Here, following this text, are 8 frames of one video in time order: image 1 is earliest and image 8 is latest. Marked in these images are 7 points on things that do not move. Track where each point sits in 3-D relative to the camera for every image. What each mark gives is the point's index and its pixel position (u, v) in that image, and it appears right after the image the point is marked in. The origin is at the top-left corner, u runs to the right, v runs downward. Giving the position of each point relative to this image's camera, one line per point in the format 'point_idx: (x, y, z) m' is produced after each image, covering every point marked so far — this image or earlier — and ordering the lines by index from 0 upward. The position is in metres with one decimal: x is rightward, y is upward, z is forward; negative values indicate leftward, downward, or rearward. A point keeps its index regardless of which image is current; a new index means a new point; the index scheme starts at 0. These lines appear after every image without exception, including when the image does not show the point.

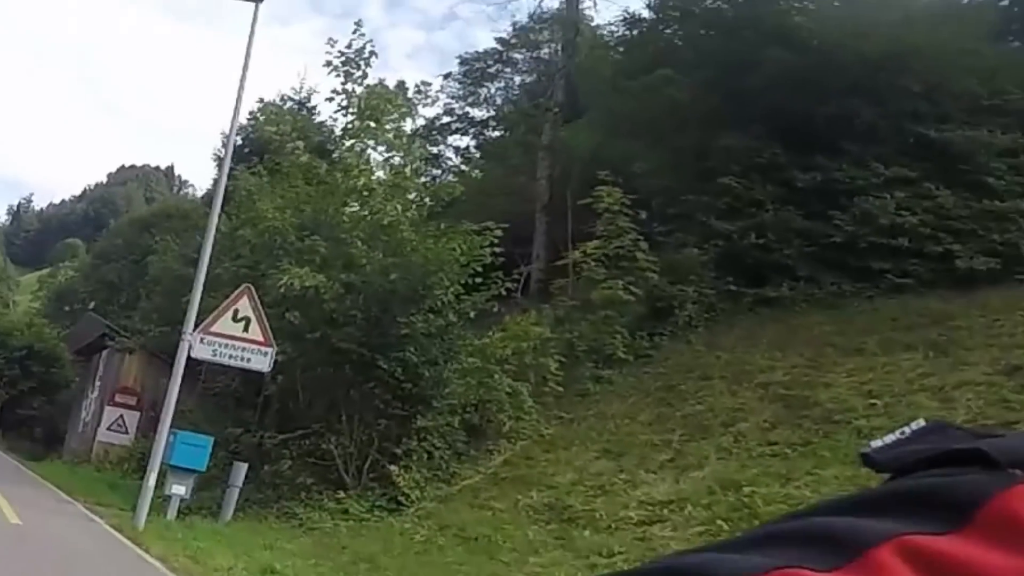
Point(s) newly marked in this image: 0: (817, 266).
0: (+3.0, +0.2, +19.5) m
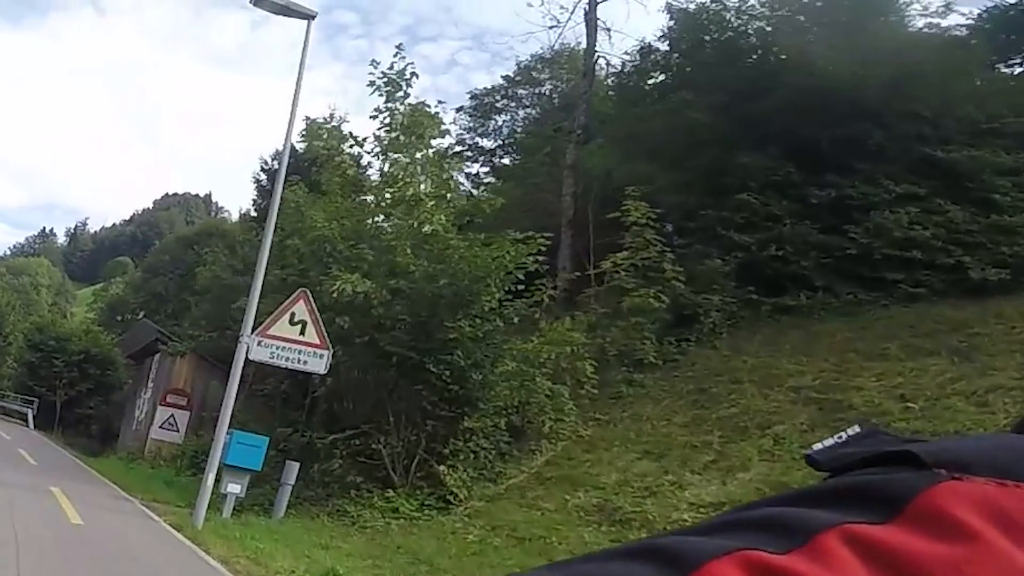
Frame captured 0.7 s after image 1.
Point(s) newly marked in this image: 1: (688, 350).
0: (+3.3, +0.1, +20.0) m
1: (+1.7, -0.6, +19.2) m
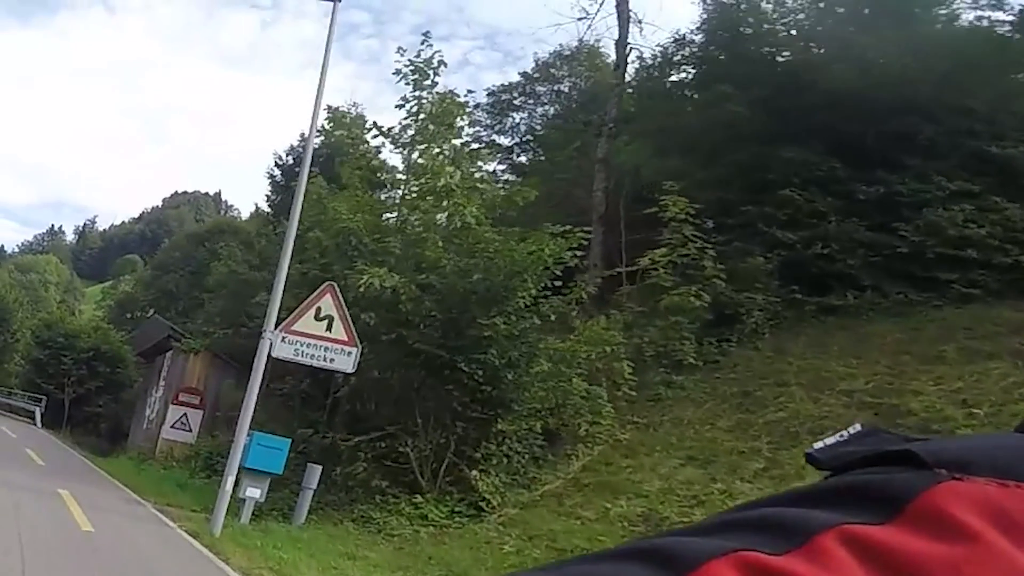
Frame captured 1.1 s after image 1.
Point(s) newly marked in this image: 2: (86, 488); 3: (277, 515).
0: (+3.6, +0.1, +19.1) m
1: (+2.1, -0.6, +18.3) m
2: (-3.9, -1.8, +17.1) m
3: (-2.0, -1.9, +16.3) m
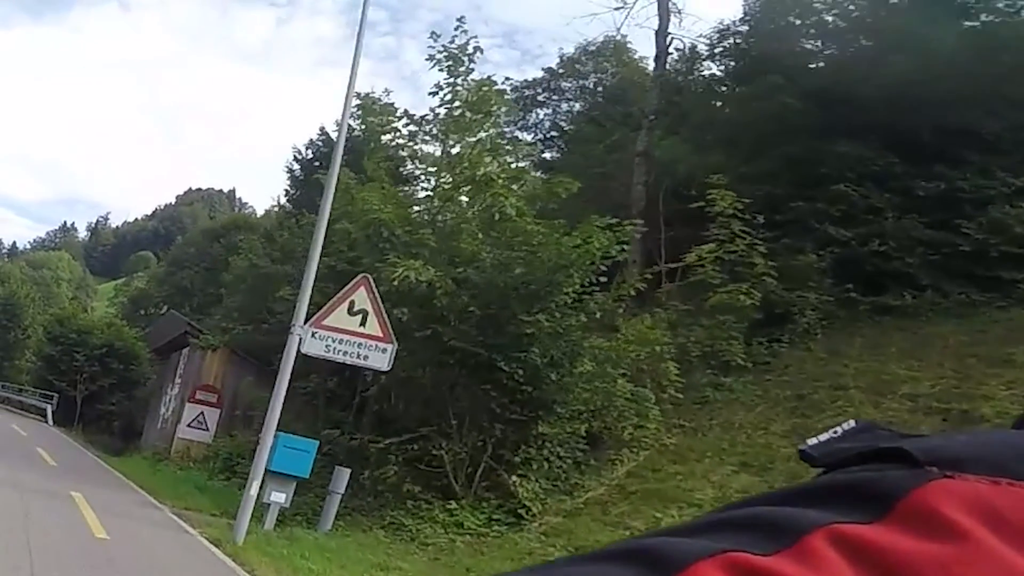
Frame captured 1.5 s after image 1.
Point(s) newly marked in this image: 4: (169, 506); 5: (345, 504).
0: (+4.0, +0.1, +18.1) m
1: (+2.4, -0.6, +17.3) m
2: (-3.5, -1.7, +16.2) m
3: (-1.7, -1.9, +15.4) m
4: (-2.9, -1.8, +15.9) m
5: (-1.4, -1.8, +15.9) m
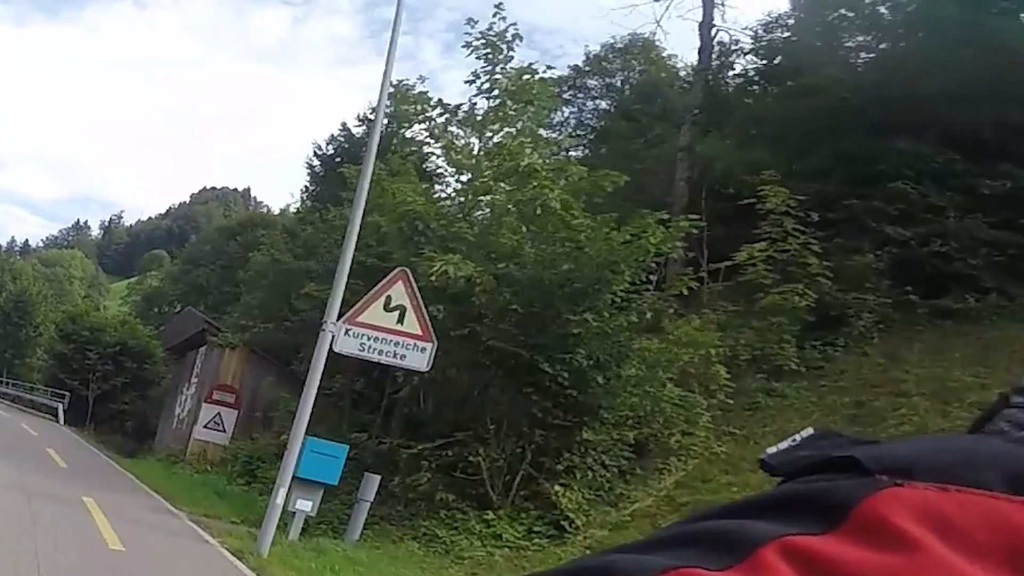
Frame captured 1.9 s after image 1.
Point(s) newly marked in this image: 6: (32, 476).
0: (+4.3, +0.1, +17.1) m
1: (+2.7, -0.6, +16.3) m
2: (-3.2, -1.6, +15.3) m
3: (-1.4, -1.8, +14.4) m
4: (-2.5, -1.8, +15.0) m
5: (-1.1, -1.8, +15.0) m
6: (-3.8, -1.5, +15.3) m
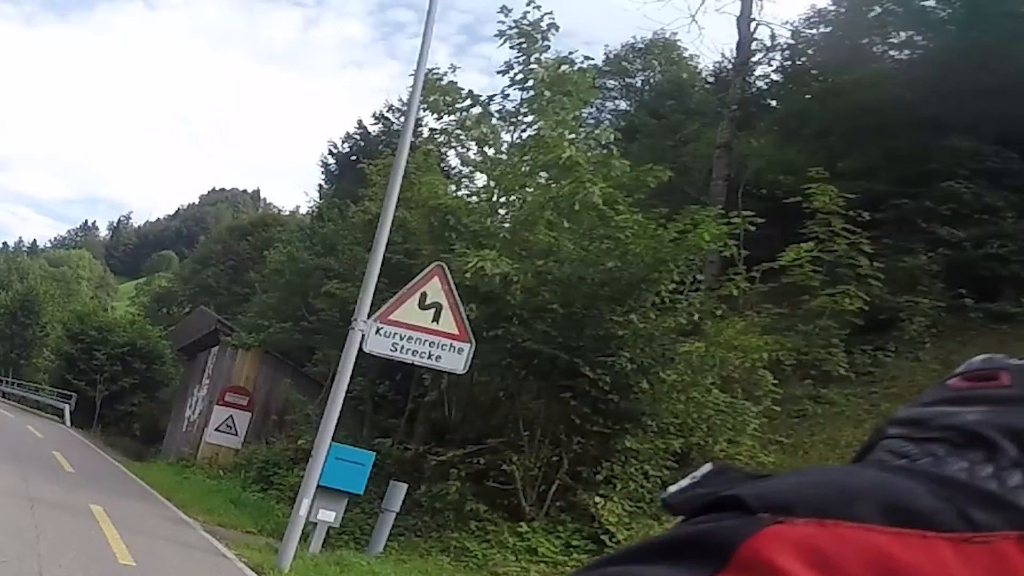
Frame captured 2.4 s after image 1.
0: (+4.6, +0.1, +16.2) m
1: (+3.0, -0.6, +15.4) m
2: (-3.0, -1.6, +14.4) m
3: (-1.1, -1.8, +13.6) m
4: (-2.3, -1.7, +14.2) m
5: (-0.8, -1.7, +14.1) m
6: (-3.6, -1.5, +14.5) m
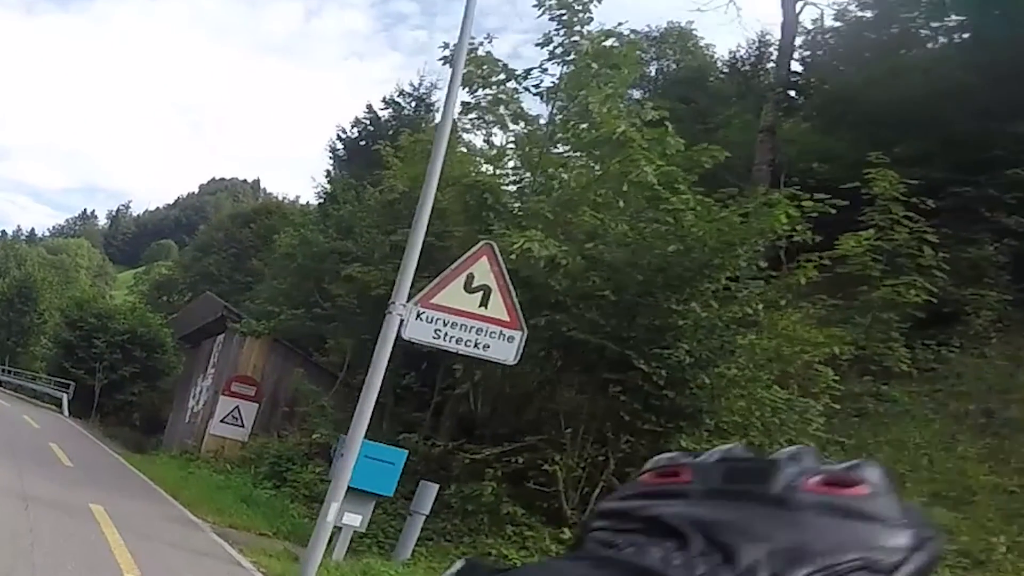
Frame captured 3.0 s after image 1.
0: (+4.9, +0.1, +15.1) m
1: (+3.3, -0.5, +14.3) m
2: (-2.7, -1.5, +13.3) m
3: (-0.9, -1.7, +12.4) m
4: (-2.0, -1.6, +13.0) m
5: (-0.6, -1.6, +13.0) m
6: (-3.3, -1.3, +13.3) m
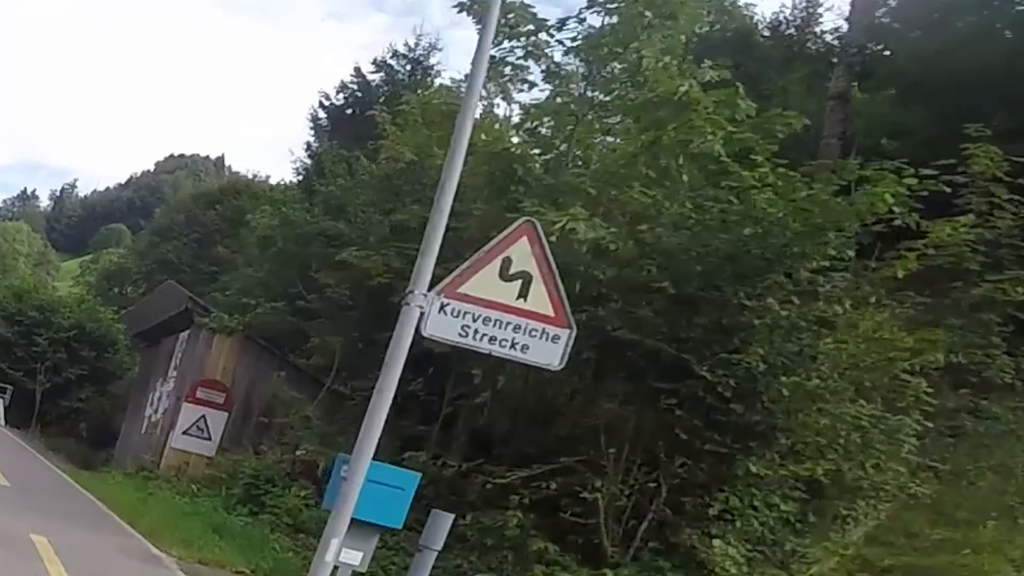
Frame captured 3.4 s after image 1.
0: (+5.1, +0.1, +12.9) m
1: (+3.4, -0.5, +12.1) m
2: (-2.5, -1.4, +11.0) m
3: (-0.7, -1.6, +10.2) m
4: (-1.9, -1.5, +10.8) m
5: (-0.4, -1.6, +10.7) m
6: (-3.1, -1.2, +11.1) m
